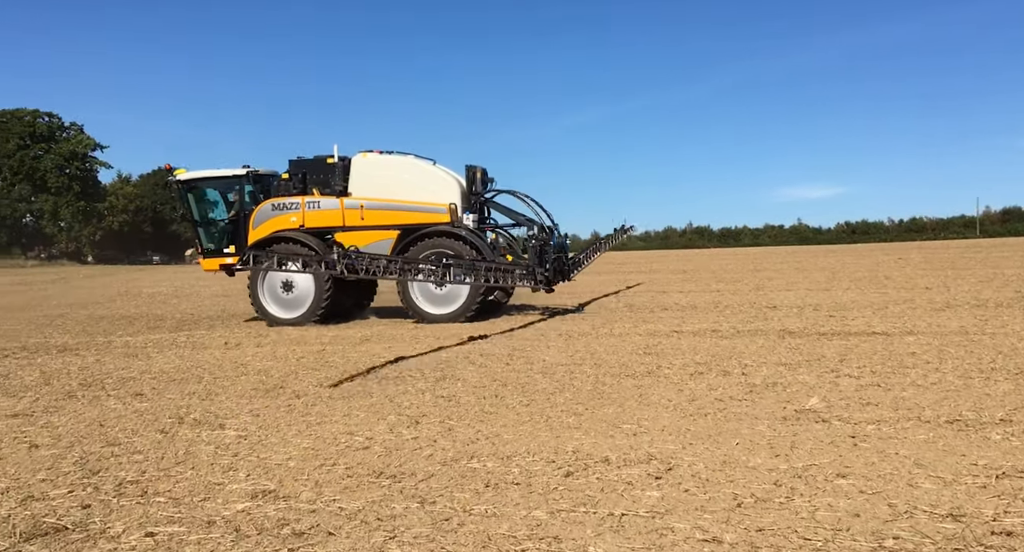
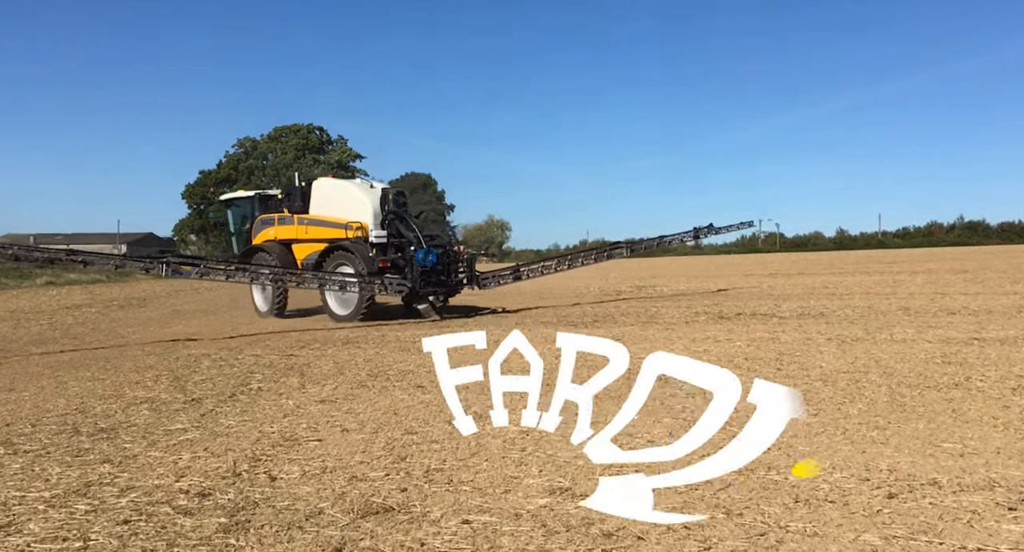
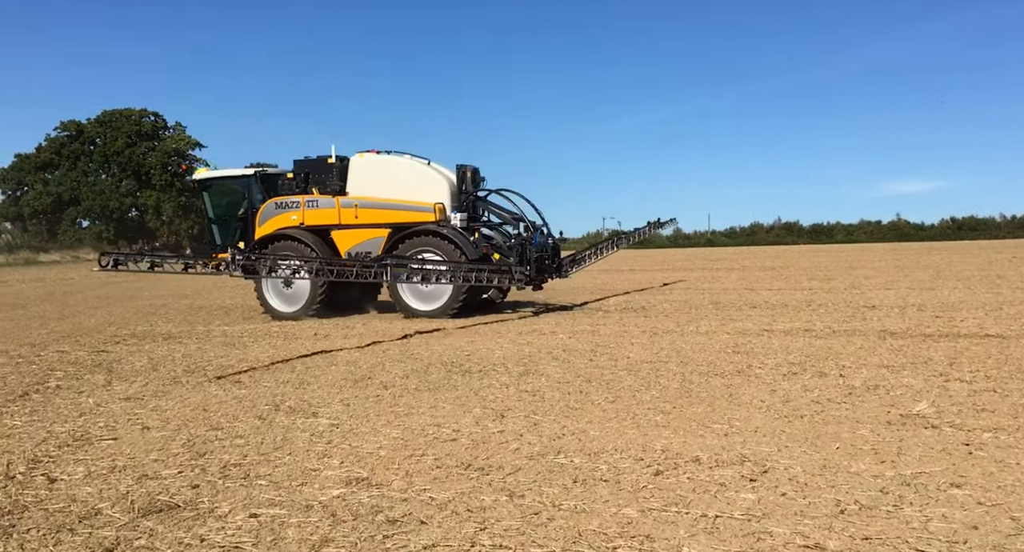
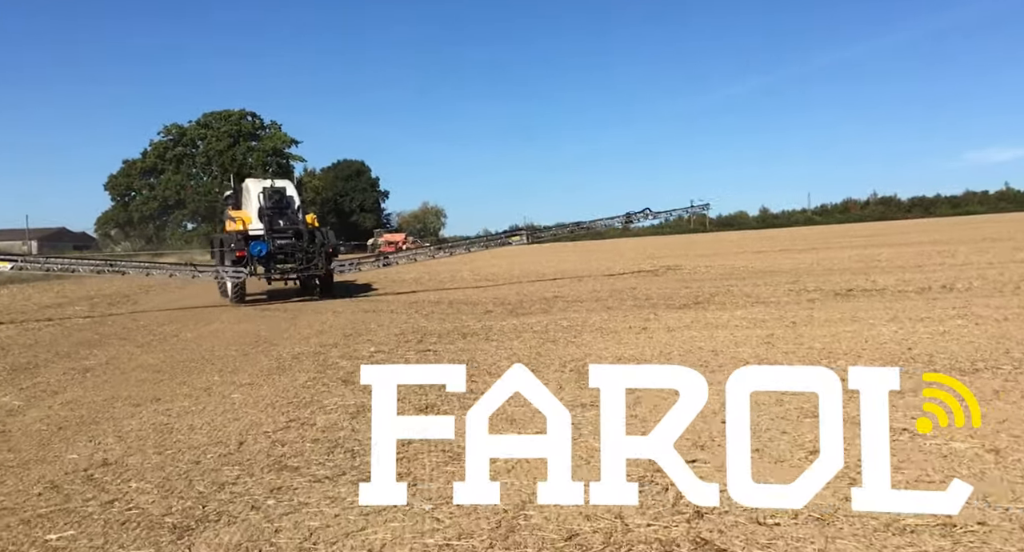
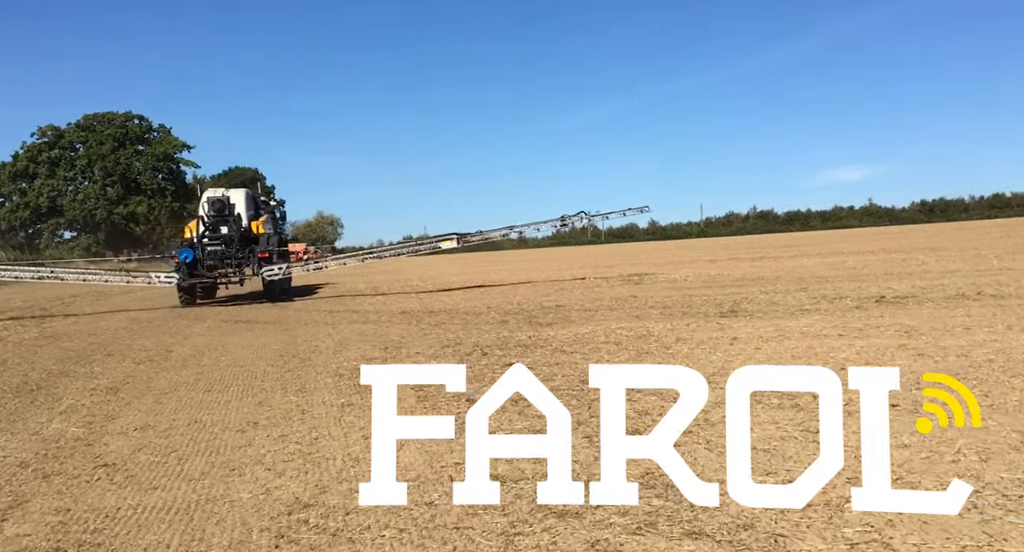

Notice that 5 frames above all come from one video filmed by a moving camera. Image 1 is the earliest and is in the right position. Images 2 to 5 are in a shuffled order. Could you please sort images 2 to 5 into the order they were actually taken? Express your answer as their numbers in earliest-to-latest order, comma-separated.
3, 2, 4, 5
